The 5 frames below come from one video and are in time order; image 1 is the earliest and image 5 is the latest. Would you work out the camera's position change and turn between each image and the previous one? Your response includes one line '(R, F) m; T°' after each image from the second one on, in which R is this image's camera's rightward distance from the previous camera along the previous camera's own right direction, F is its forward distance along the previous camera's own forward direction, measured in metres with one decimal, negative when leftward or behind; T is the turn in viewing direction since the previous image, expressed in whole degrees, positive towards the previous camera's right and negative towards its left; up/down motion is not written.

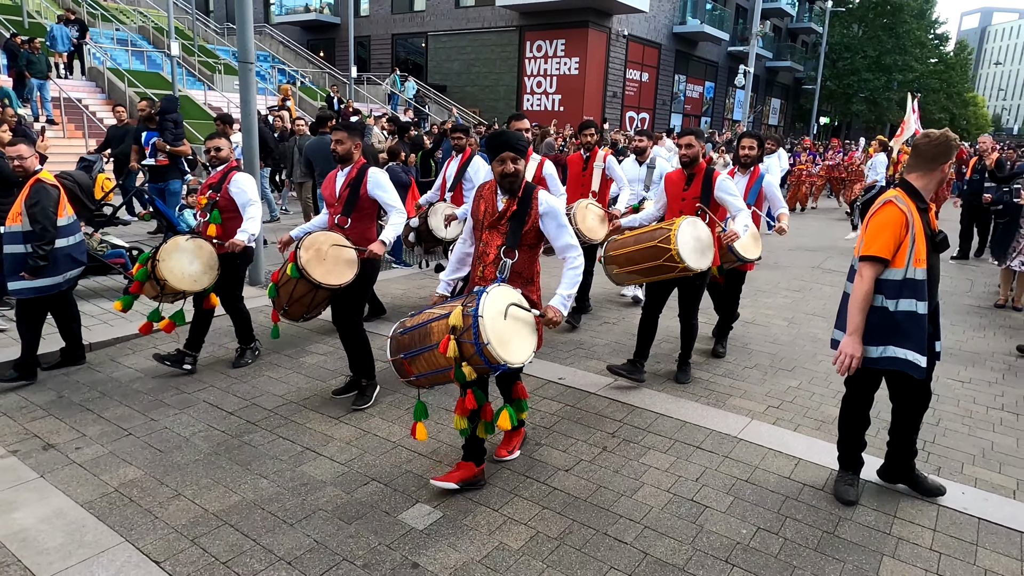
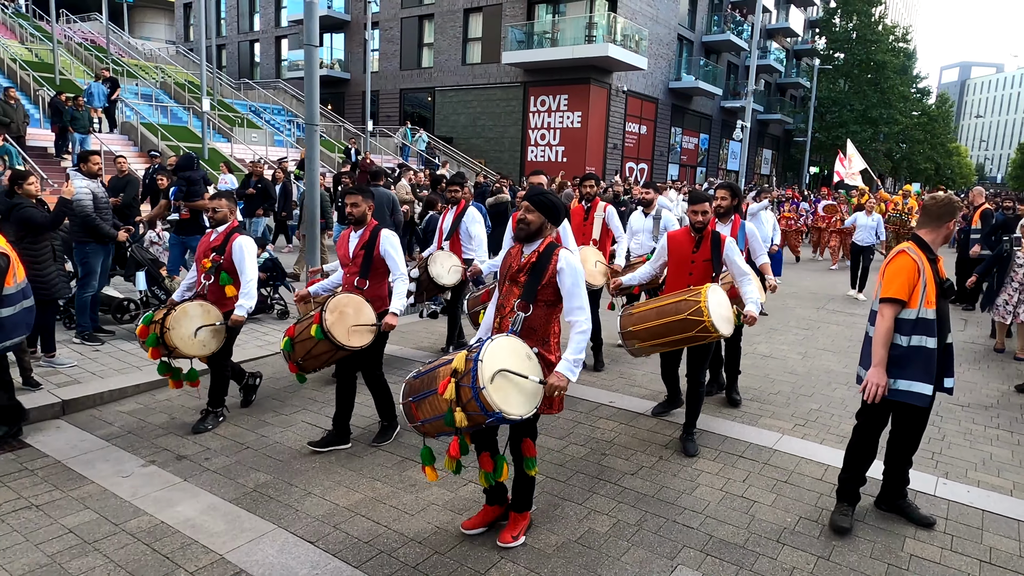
(-0.5, -0.7) m; +1°
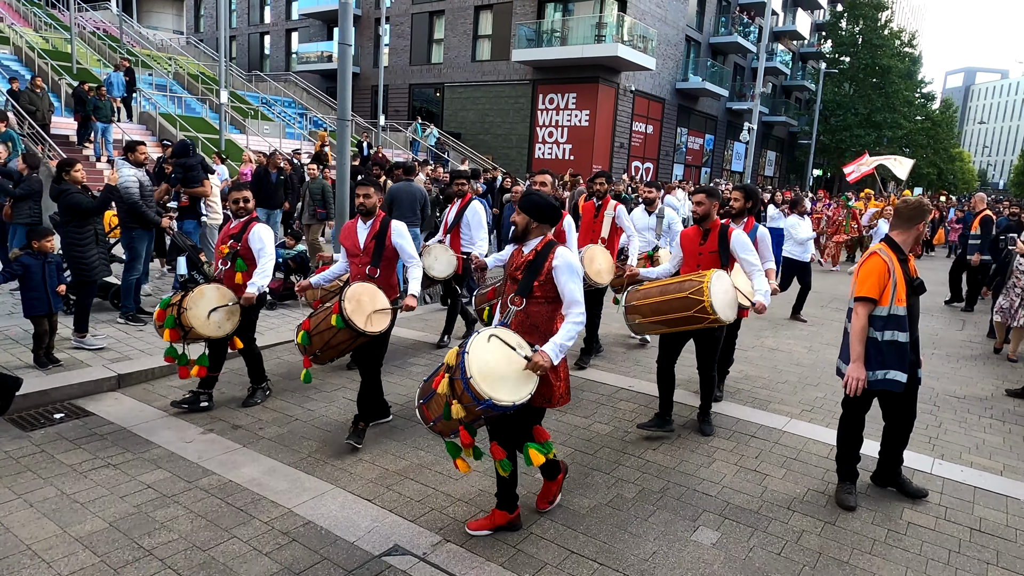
(-0.2, -0.4) m; 0°
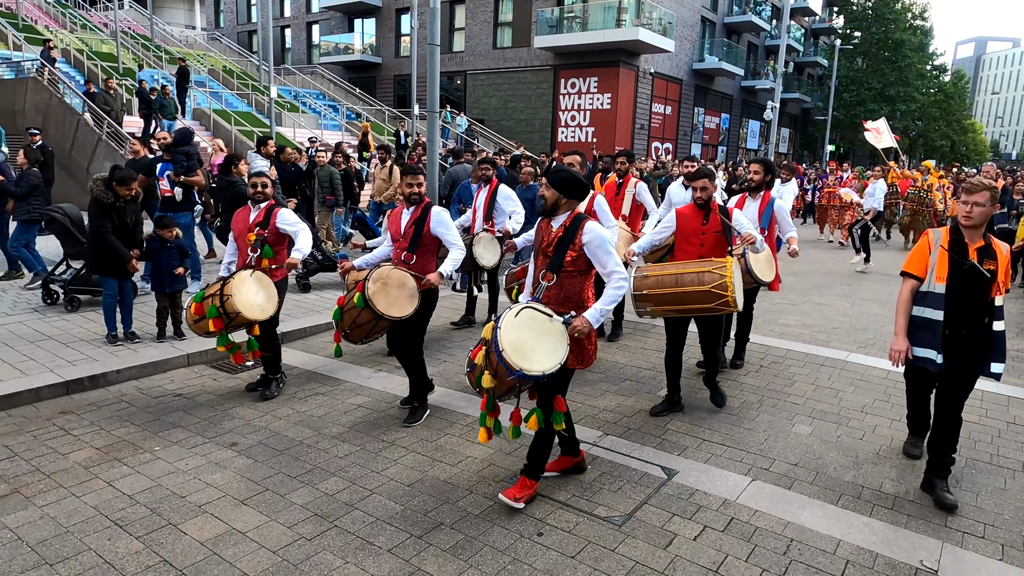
(-0.9, -1.1) m; -1°
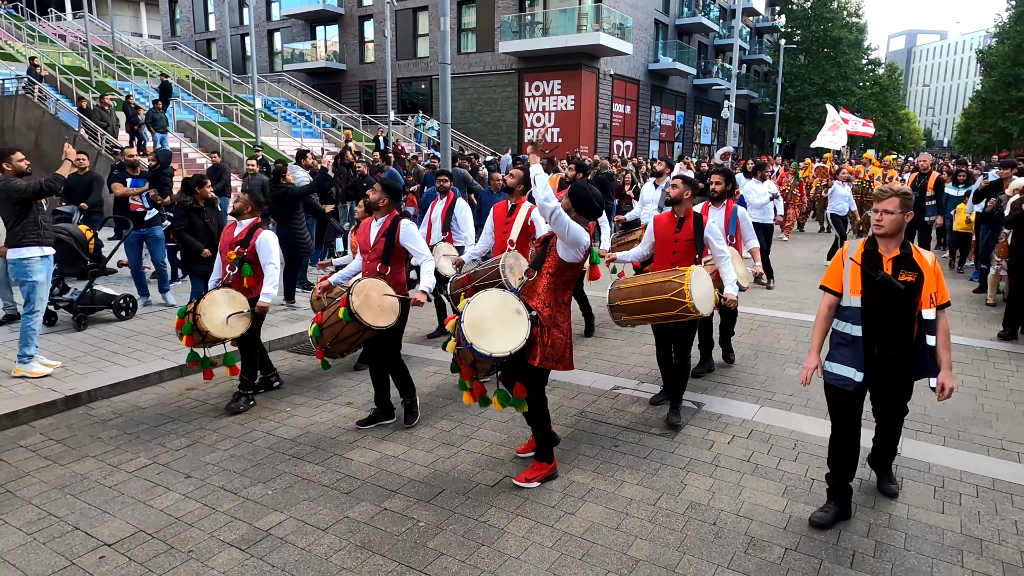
(-0.8, -1.1) m; +4°
